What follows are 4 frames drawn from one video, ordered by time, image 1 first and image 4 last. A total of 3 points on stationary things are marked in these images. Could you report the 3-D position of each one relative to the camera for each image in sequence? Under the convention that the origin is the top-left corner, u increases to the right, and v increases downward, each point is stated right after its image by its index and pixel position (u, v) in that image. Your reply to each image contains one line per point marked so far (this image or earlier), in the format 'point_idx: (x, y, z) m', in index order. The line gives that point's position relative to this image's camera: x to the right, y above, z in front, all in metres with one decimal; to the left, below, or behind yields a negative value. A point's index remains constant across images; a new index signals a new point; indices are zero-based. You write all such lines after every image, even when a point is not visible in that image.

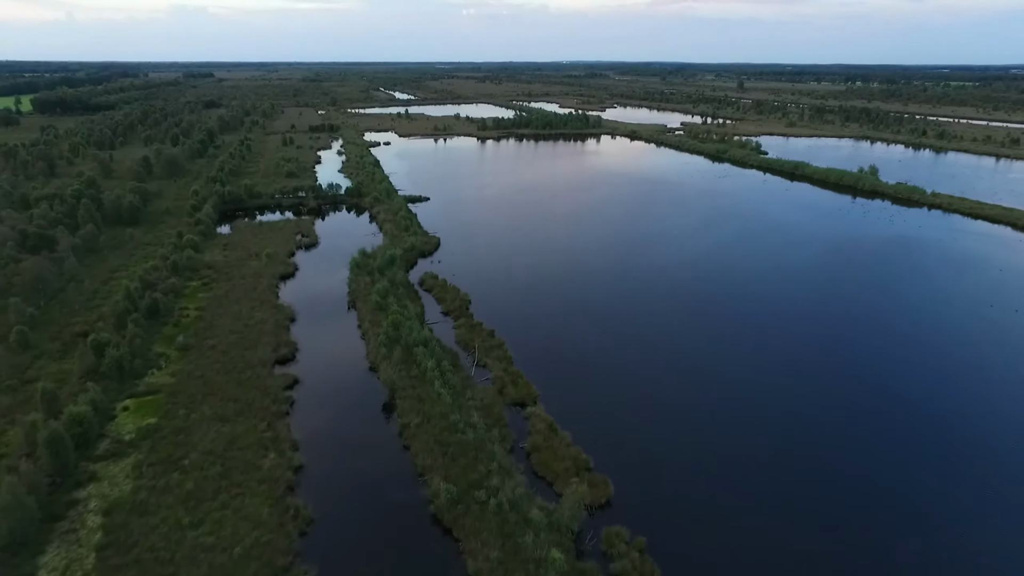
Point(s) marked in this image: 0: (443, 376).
0: (-2.1, -2.7, +18.1) m
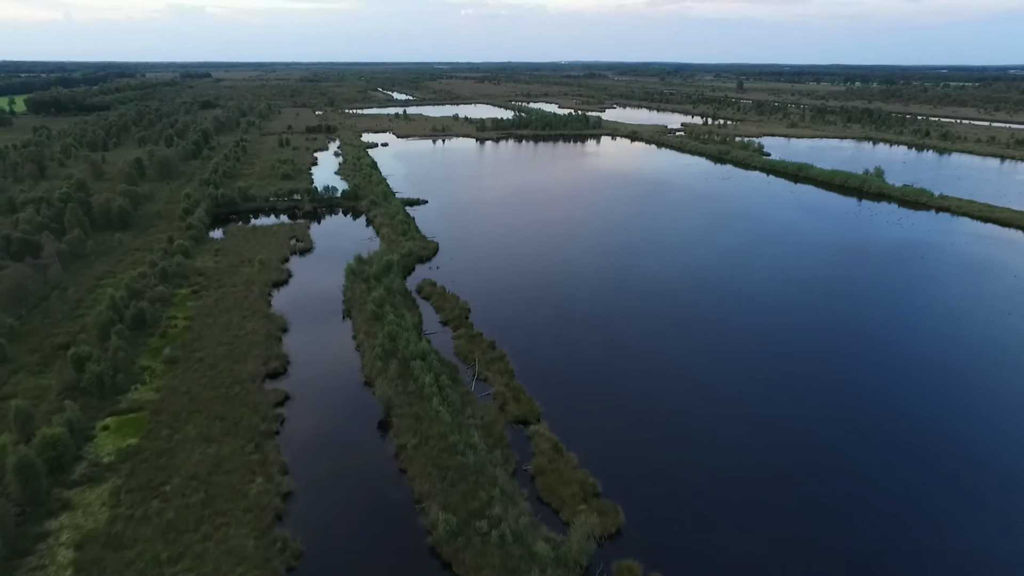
0: (-2.0, -3.0, +17.2) m
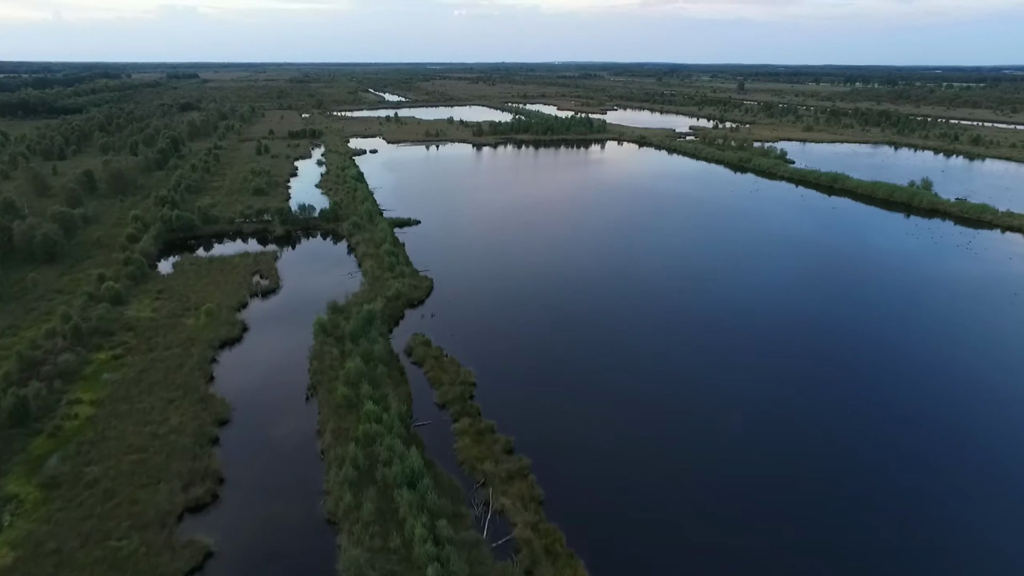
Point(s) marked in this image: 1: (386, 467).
0: (-1.4, -5.0, +11.5) m
1: (-2.9, -4.0, +13.8) m
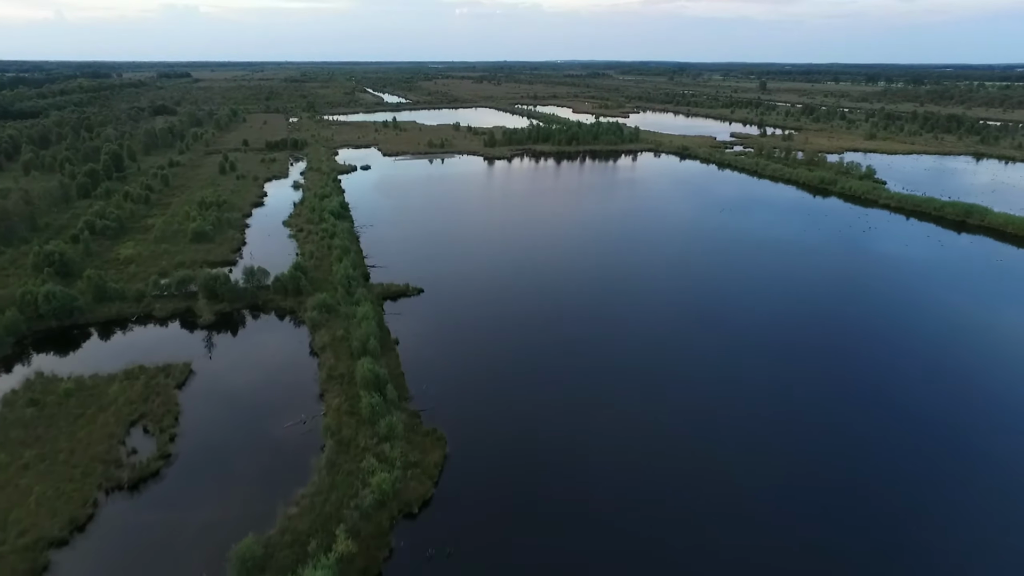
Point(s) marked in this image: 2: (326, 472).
0: (+0.4, -9.2, -0.1) m
1: (-1.1, -8.2, +2.2) m
2: (-4.7, -3.9, +15.6) m
